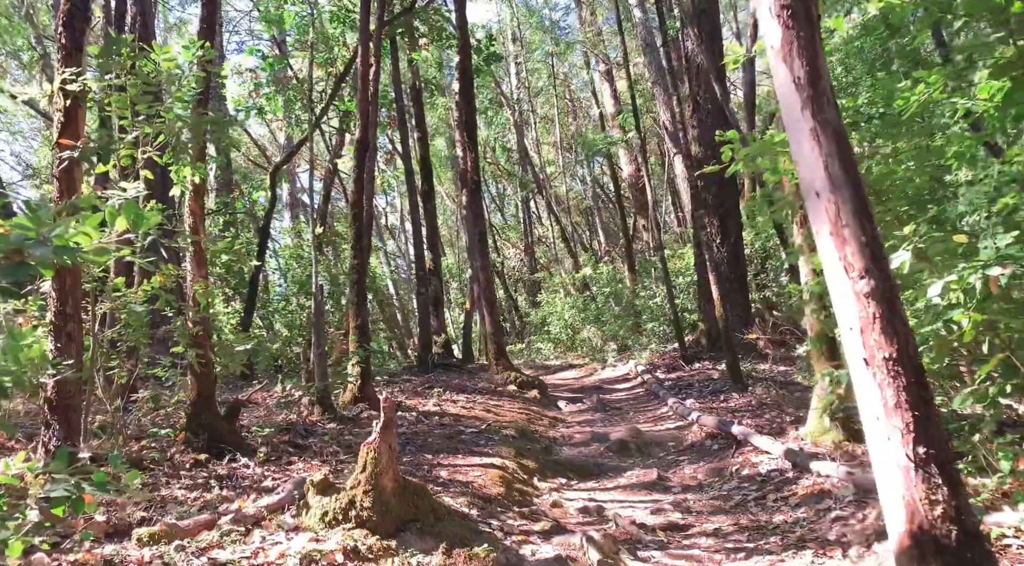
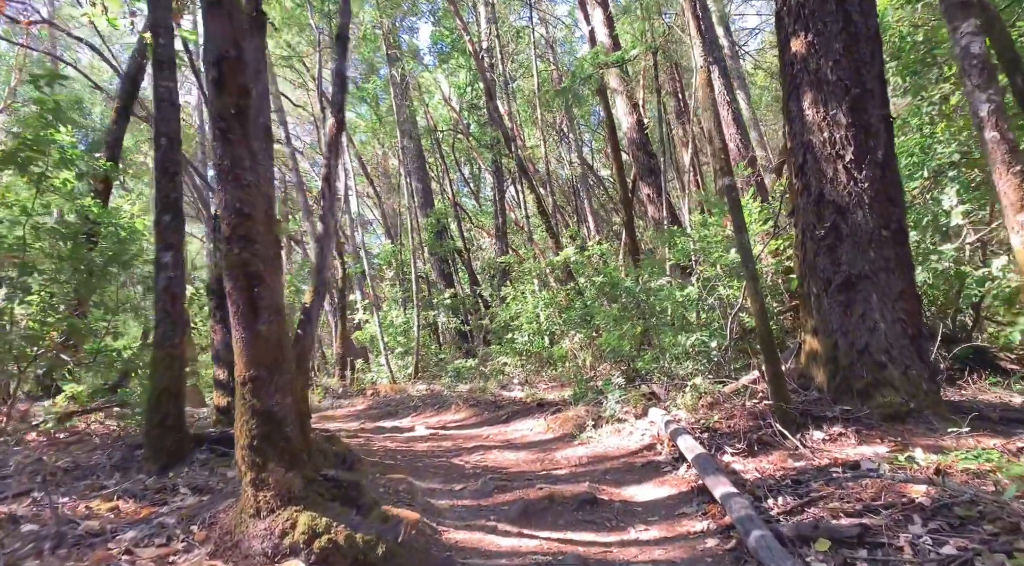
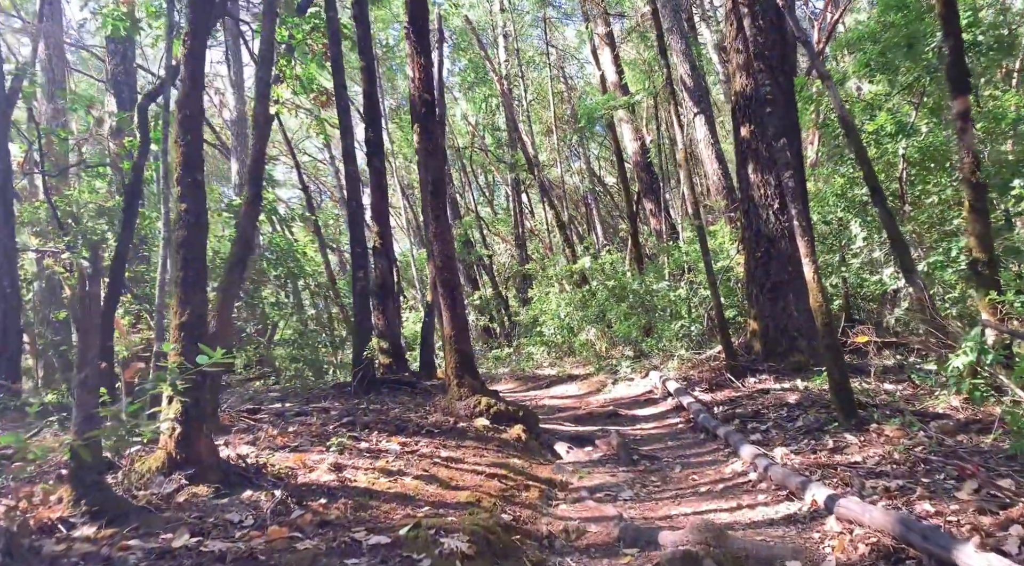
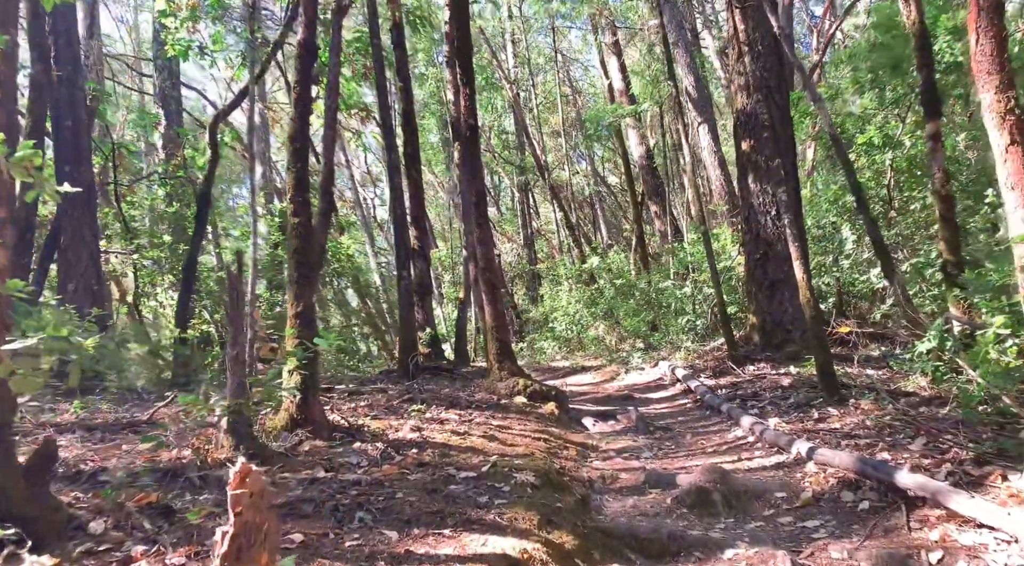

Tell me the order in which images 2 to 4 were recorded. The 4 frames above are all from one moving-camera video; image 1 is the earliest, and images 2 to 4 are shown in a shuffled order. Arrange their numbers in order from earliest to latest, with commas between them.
4, 3, 2
